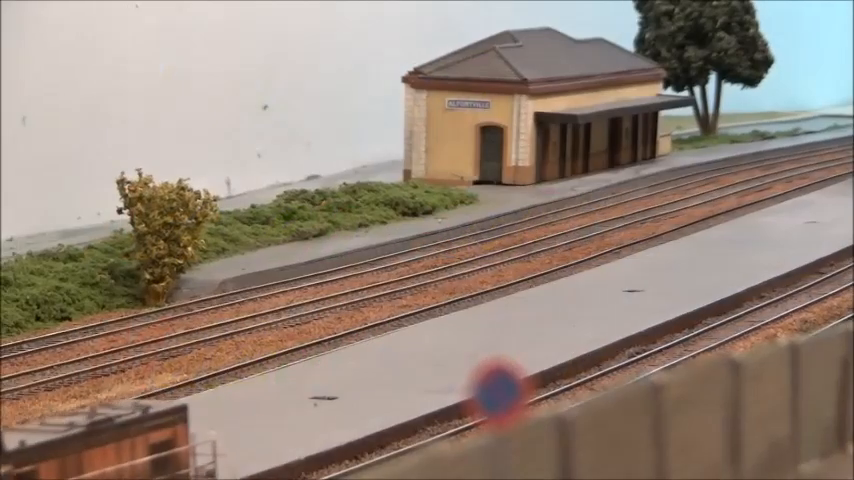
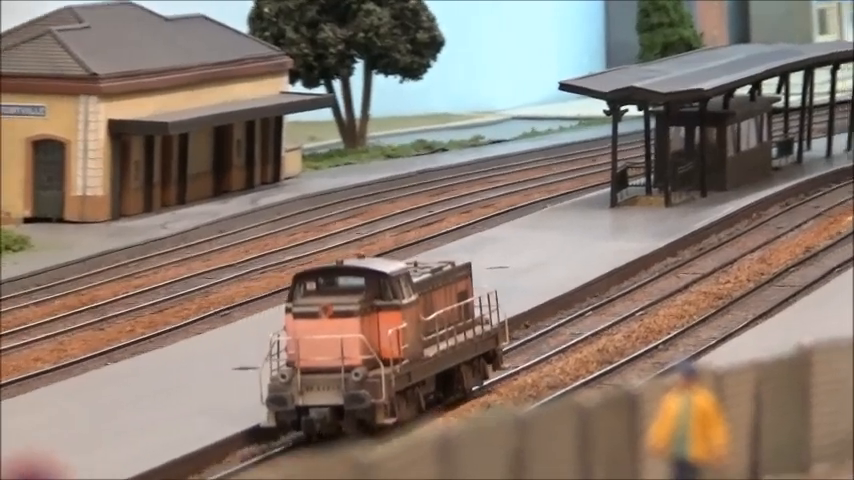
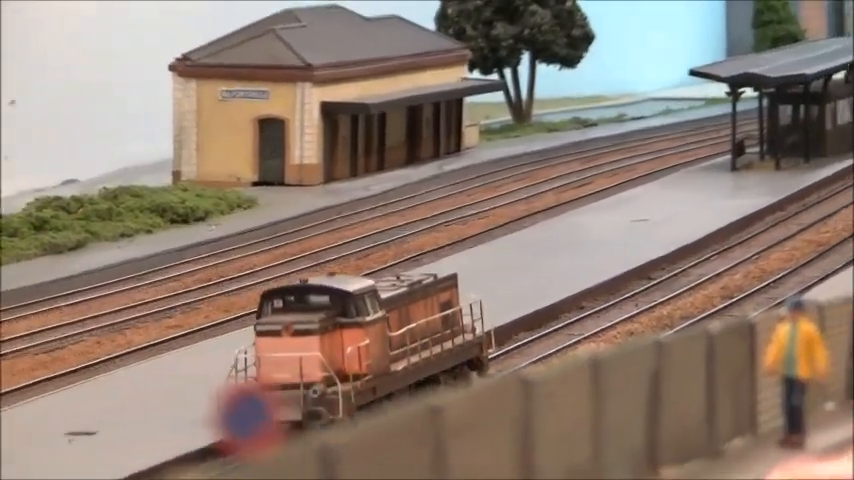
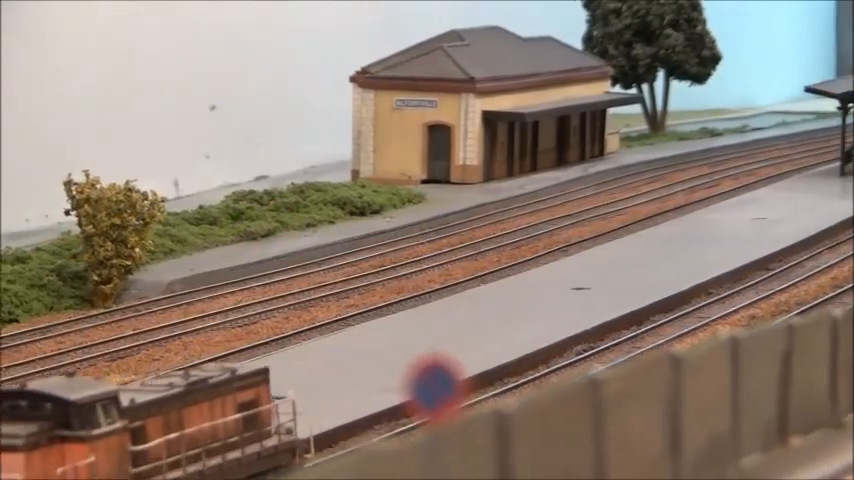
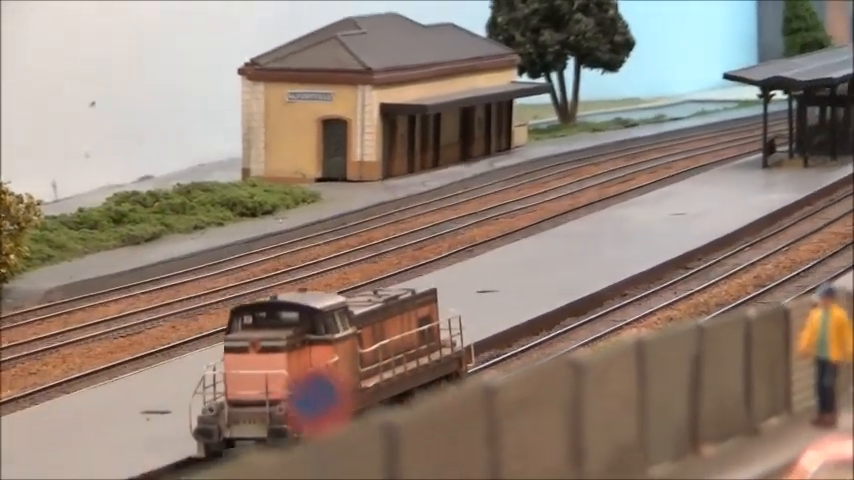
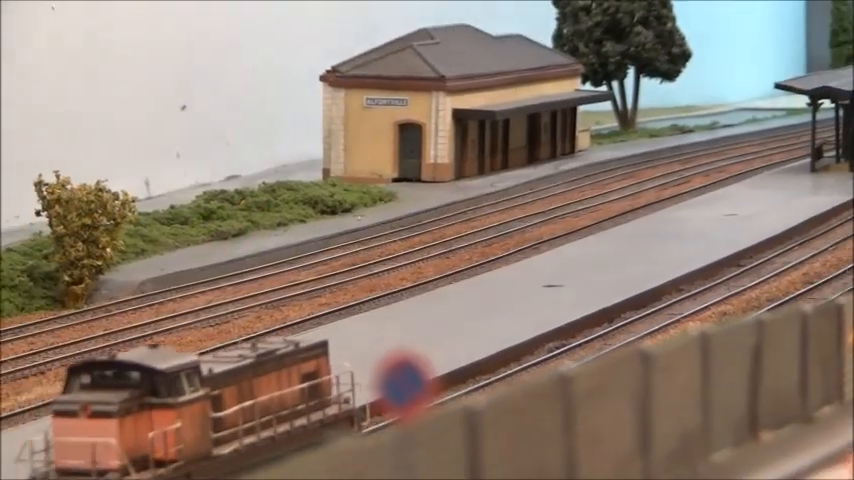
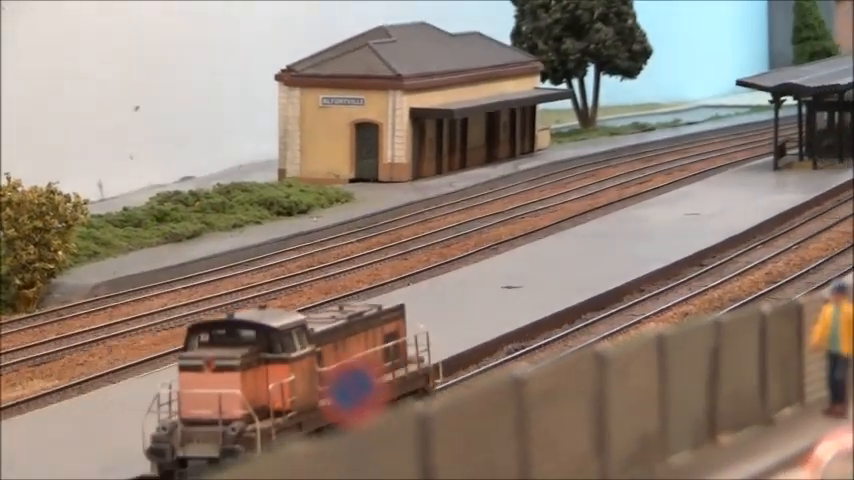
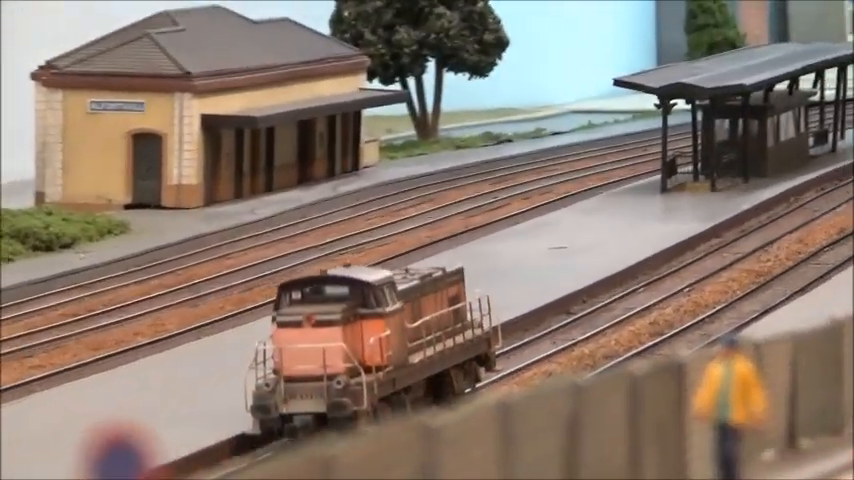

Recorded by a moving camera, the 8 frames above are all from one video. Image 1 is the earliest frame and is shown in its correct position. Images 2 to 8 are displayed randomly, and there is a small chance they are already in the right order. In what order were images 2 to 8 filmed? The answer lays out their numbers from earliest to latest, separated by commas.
4, 6, 7, 5, 3, 8, 2
